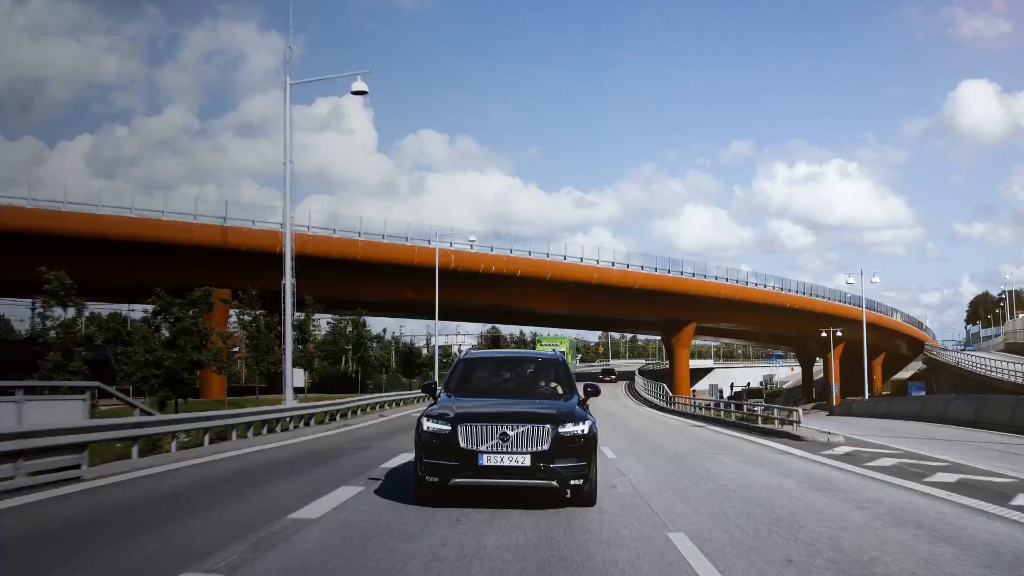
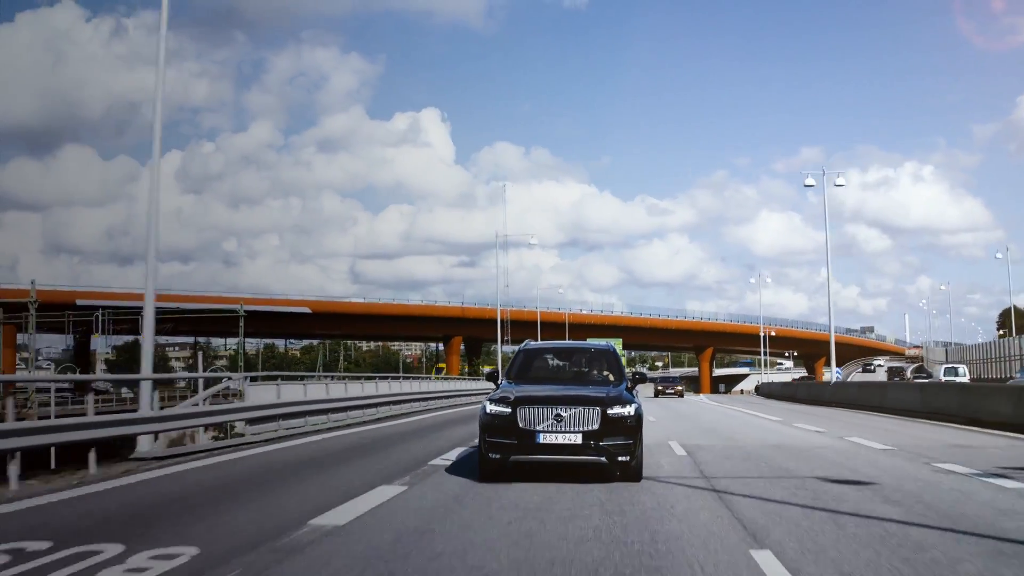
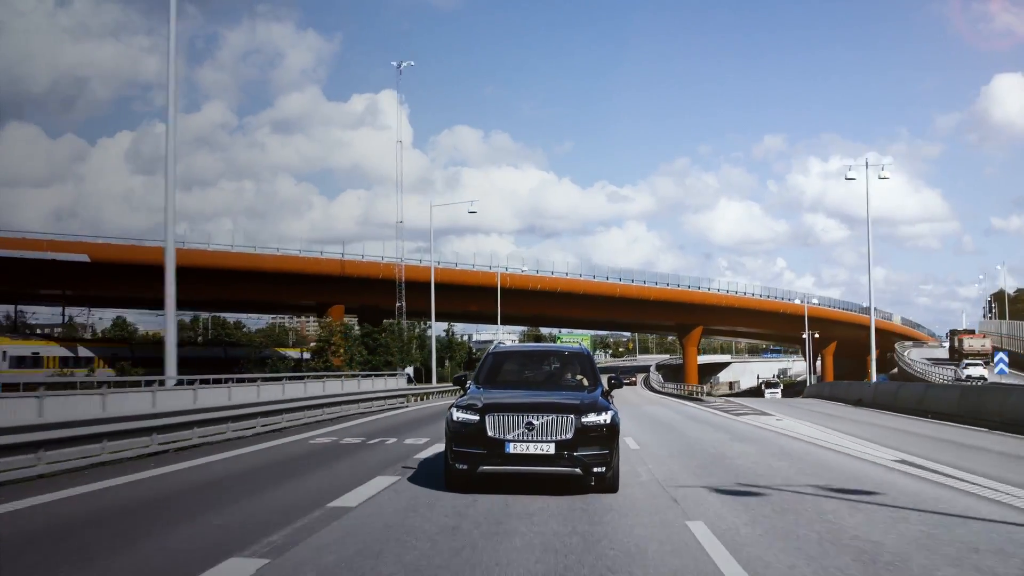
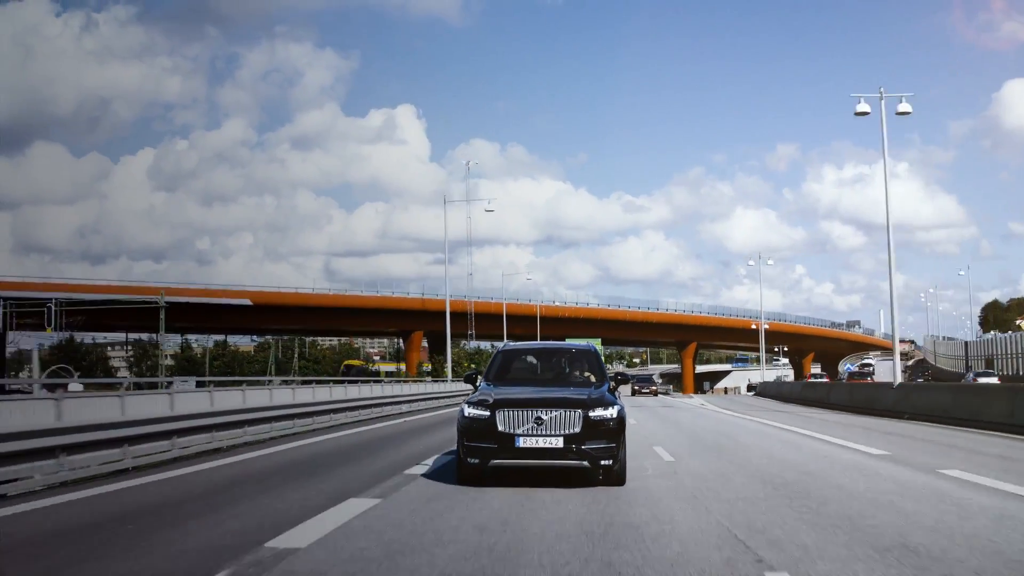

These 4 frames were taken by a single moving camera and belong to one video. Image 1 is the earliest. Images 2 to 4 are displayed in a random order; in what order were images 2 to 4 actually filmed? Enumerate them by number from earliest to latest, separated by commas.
3, 4, 2
